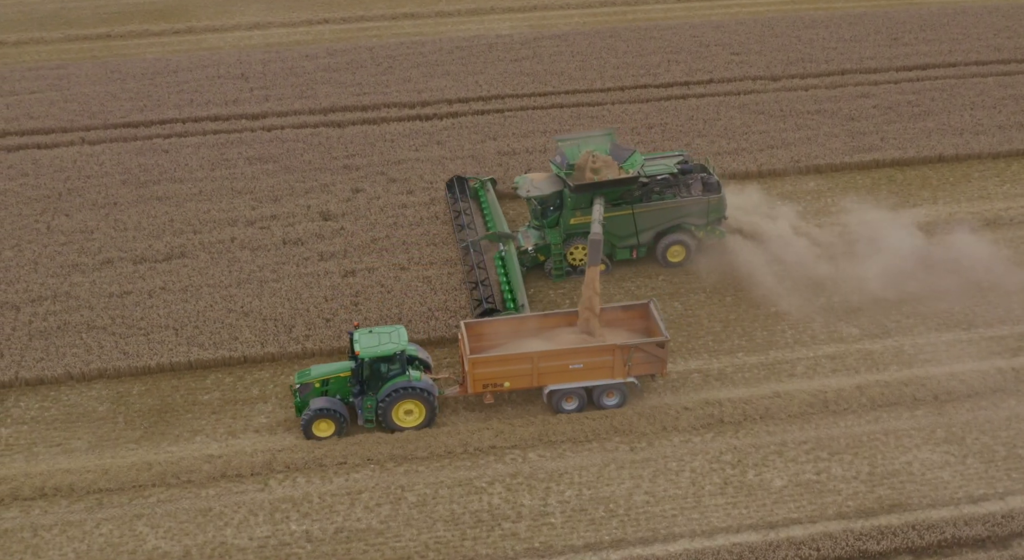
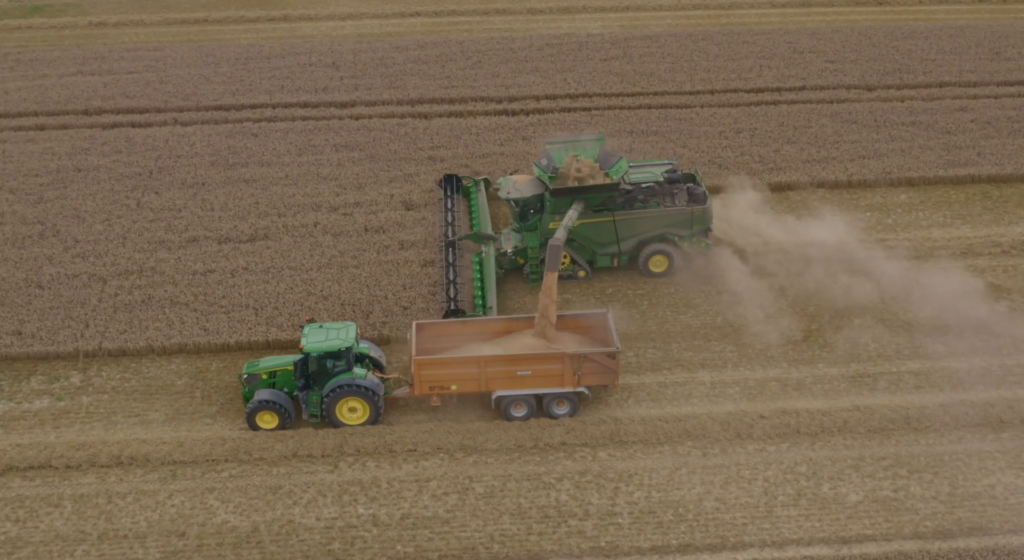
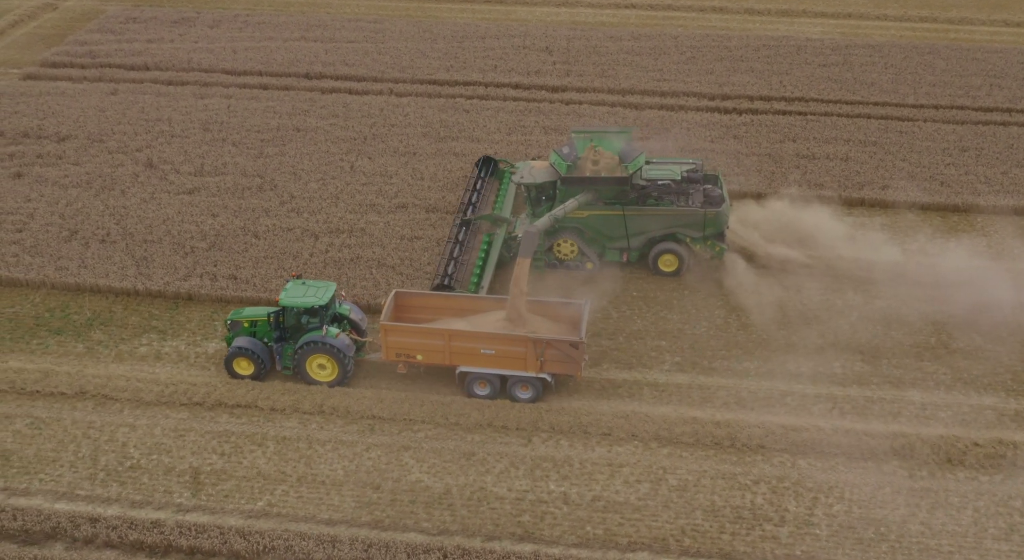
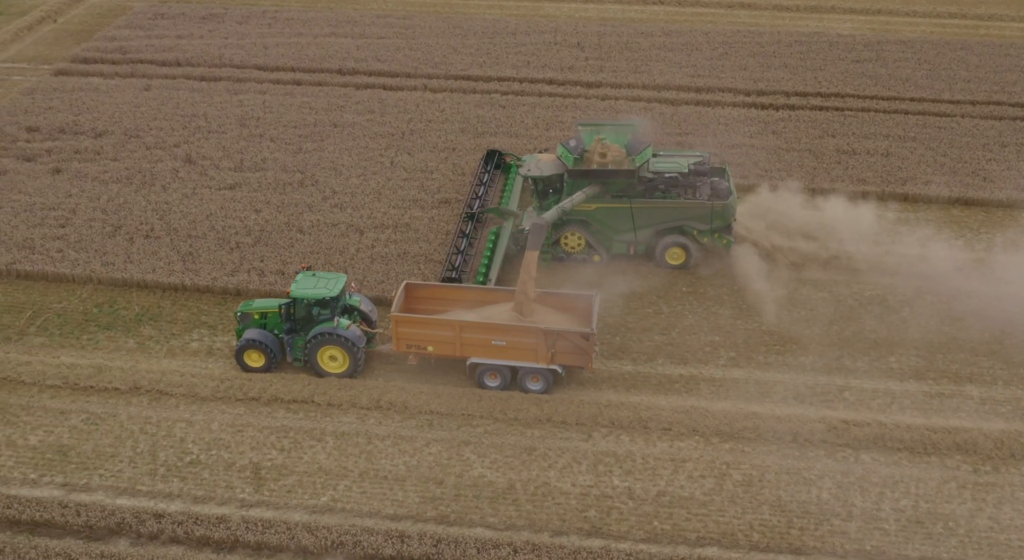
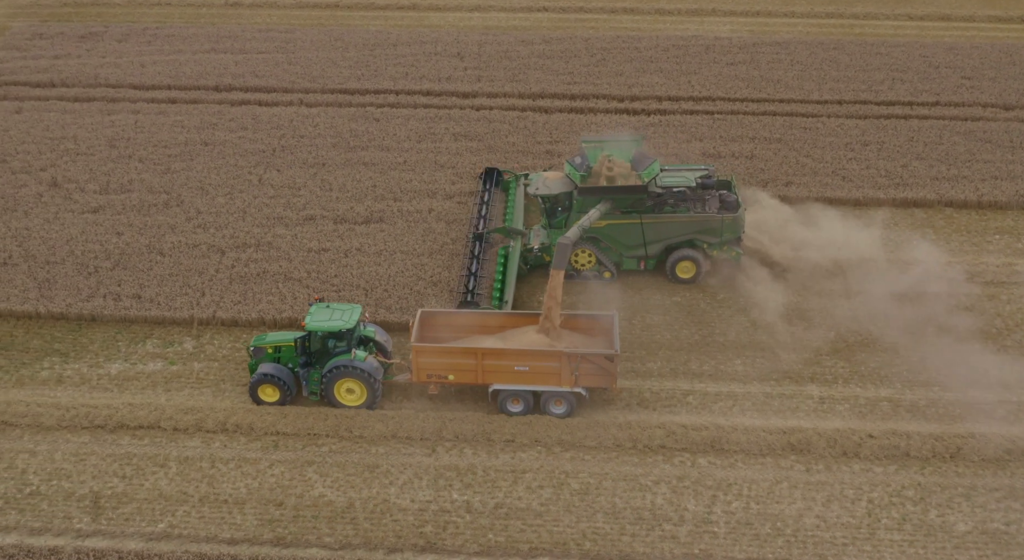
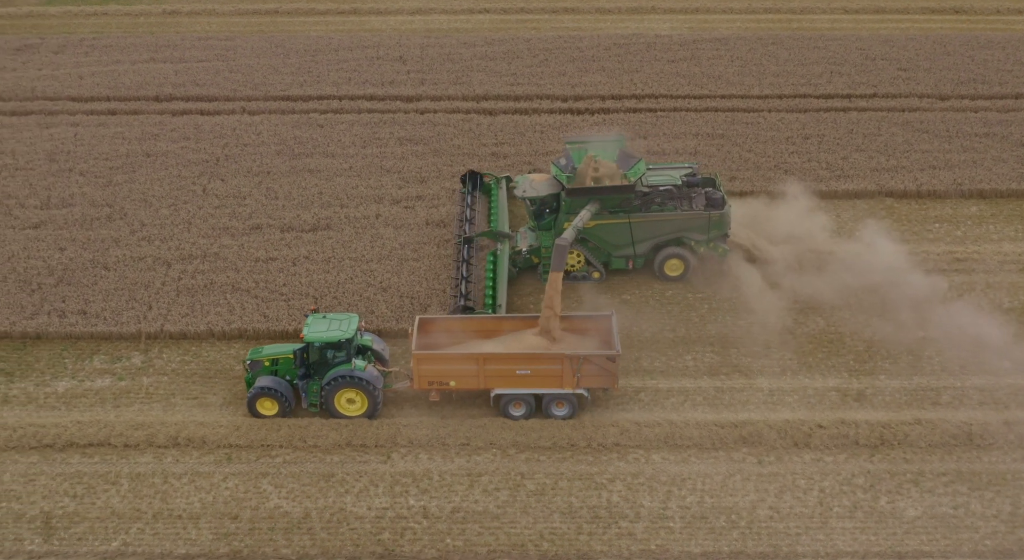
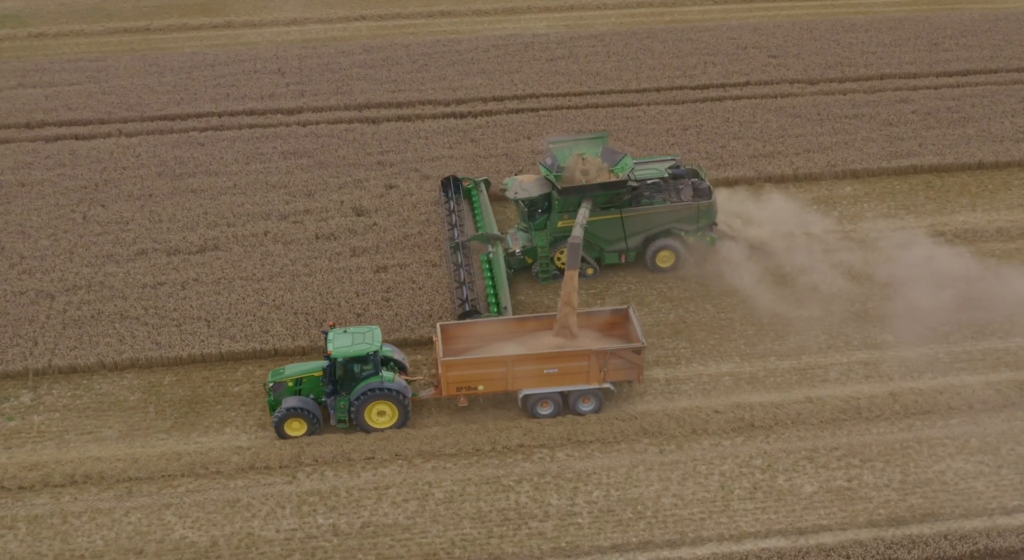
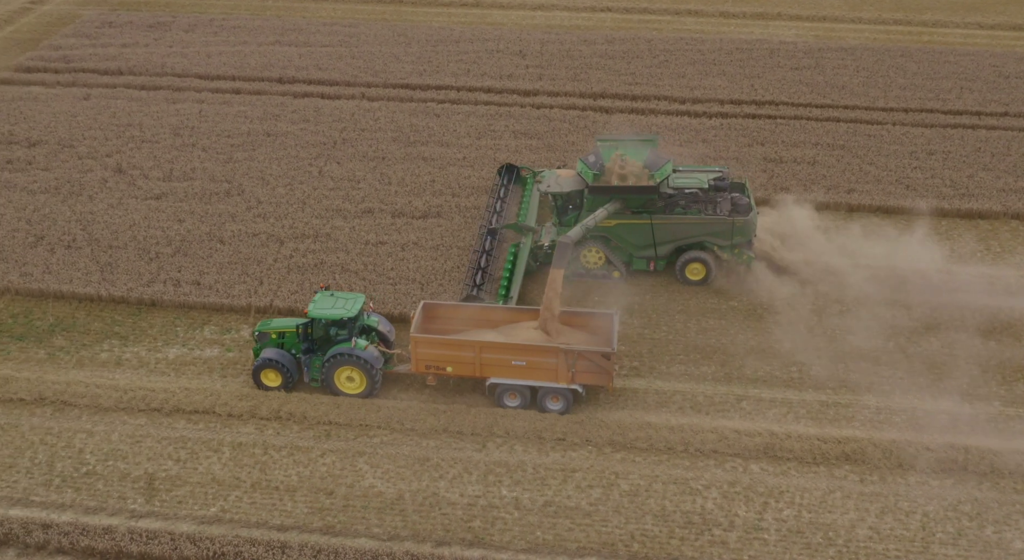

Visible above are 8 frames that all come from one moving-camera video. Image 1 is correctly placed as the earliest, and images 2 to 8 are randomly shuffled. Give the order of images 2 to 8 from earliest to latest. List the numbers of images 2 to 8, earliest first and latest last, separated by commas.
7, 2, 6, 5, 8, 3, 4
